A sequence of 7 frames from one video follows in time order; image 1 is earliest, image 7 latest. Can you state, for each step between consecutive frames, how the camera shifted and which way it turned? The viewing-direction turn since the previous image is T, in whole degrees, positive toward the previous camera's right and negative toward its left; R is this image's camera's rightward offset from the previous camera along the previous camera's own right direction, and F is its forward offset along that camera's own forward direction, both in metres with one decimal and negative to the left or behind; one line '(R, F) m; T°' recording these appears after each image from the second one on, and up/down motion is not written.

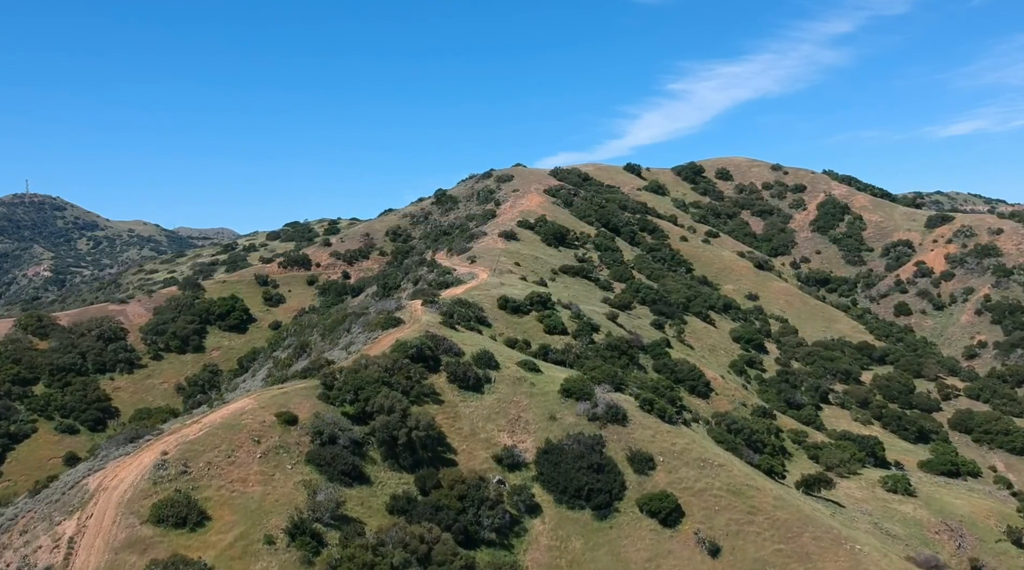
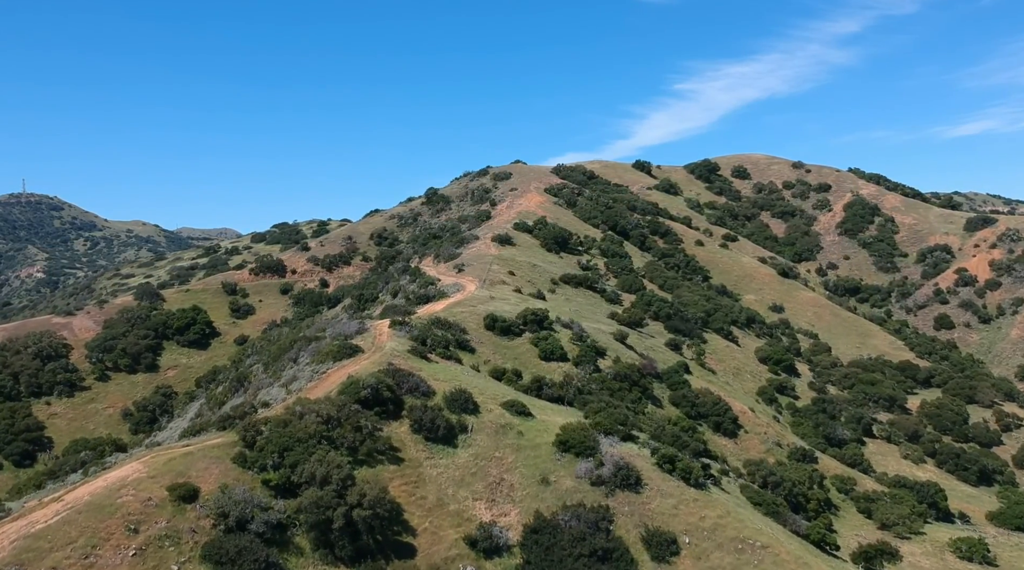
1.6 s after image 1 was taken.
(+1.2, +13.8) m; 0°
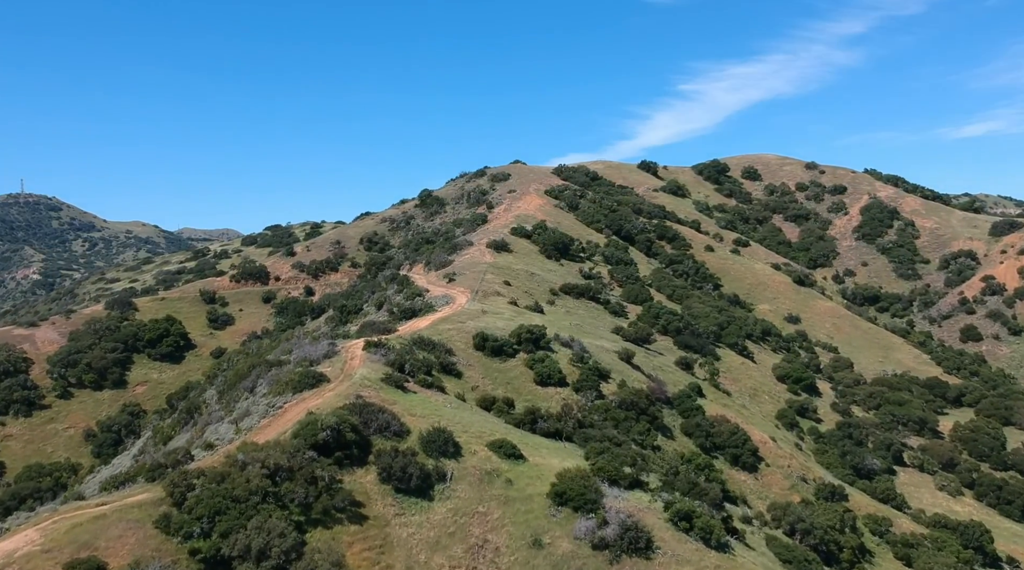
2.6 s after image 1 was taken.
(+0.7, +7.7) m; 0°
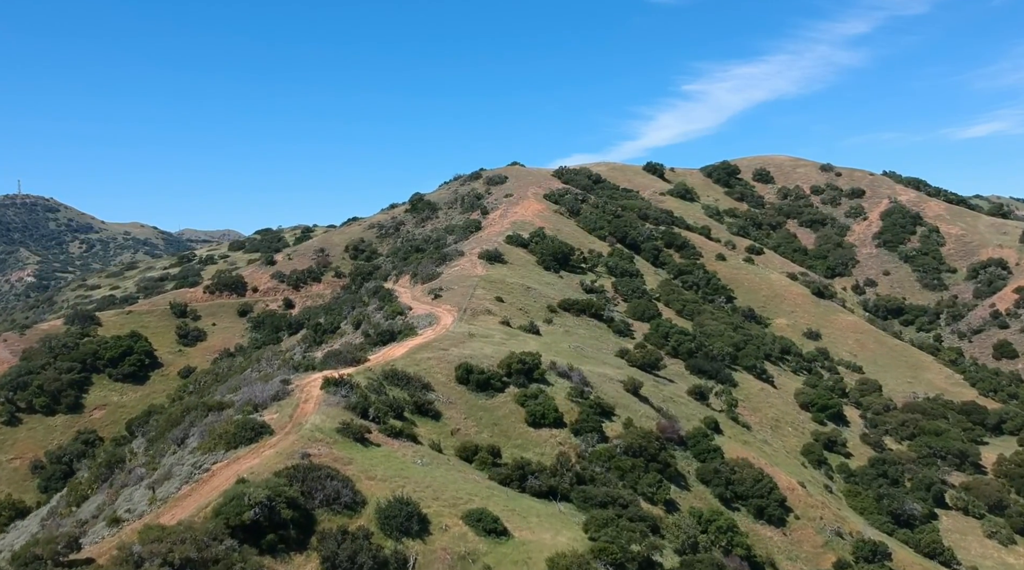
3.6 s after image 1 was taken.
(+0.8, +8.7) m; 0°
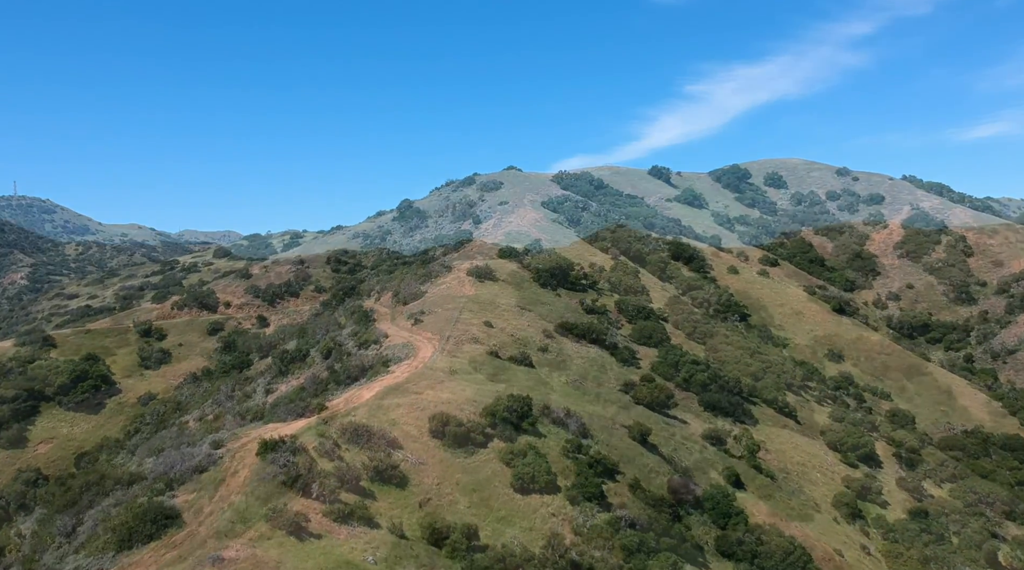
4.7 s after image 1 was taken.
(+0.8, +8.8) m; 0°
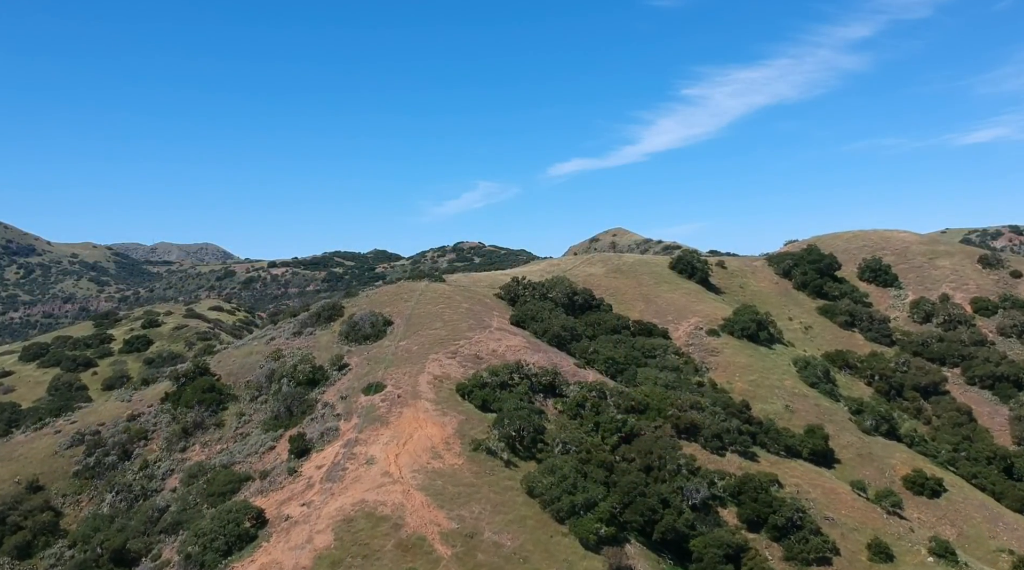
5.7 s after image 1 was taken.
(+0.3, +5.7) m; 0°
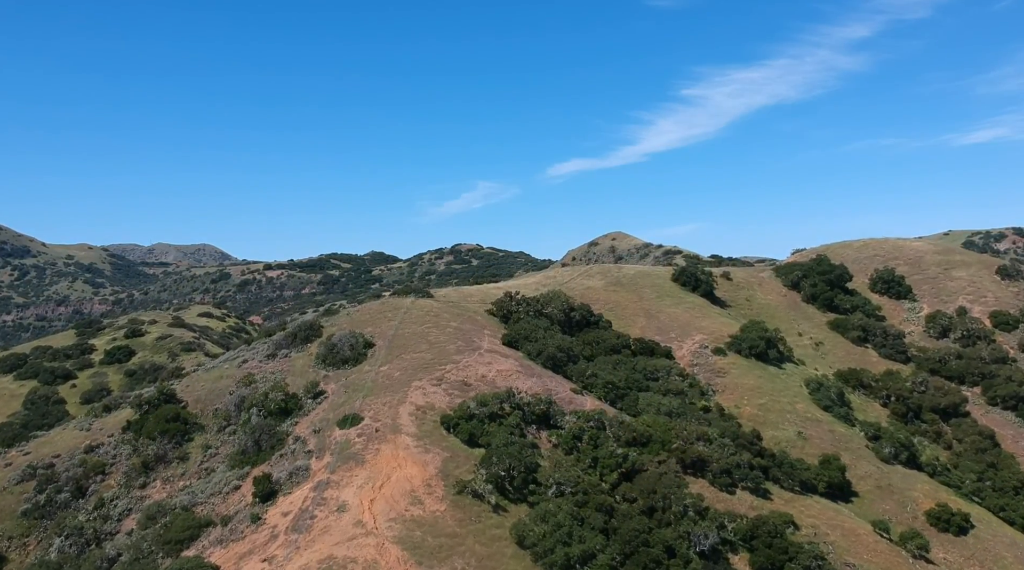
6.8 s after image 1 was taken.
(+0.5, +5.0) m; 0°
